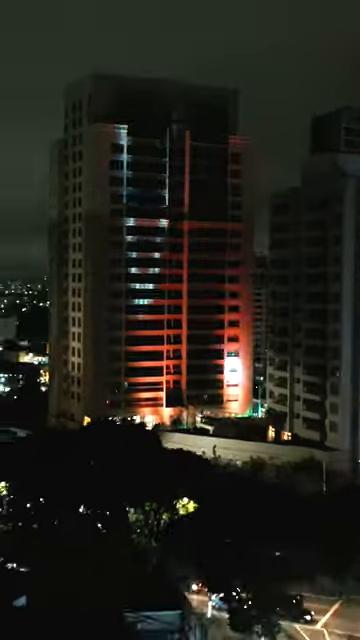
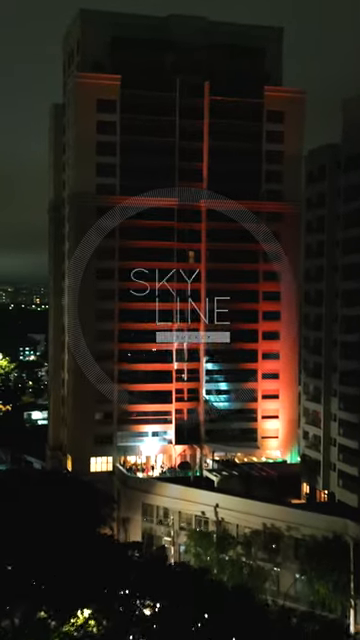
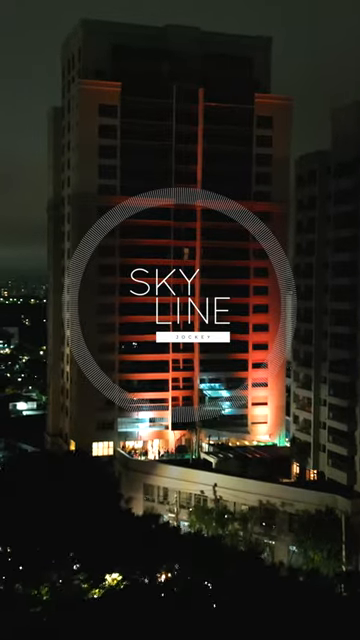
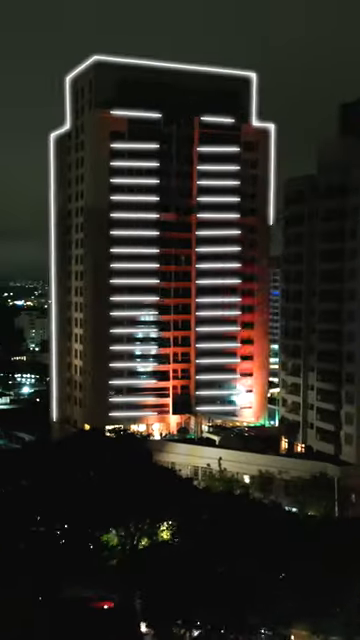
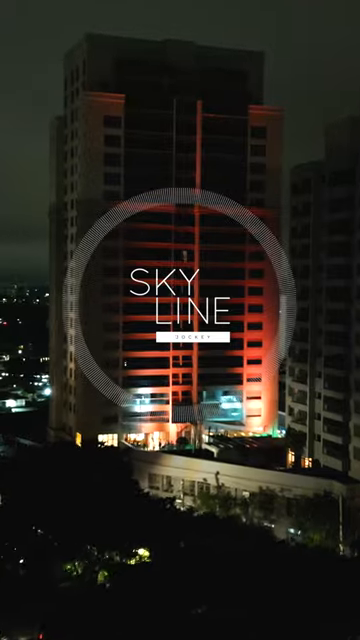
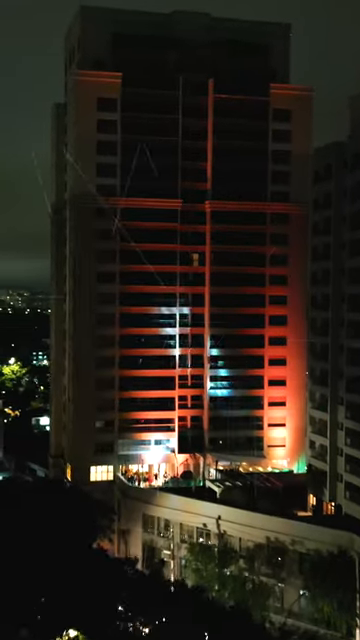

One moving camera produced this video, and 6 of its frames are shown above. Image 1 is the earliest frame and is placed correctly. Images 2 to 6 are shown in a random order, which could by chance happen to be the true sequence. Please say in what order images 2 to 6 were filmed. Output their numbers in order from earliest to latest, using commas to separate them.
4, 5, 3, 2, 6
